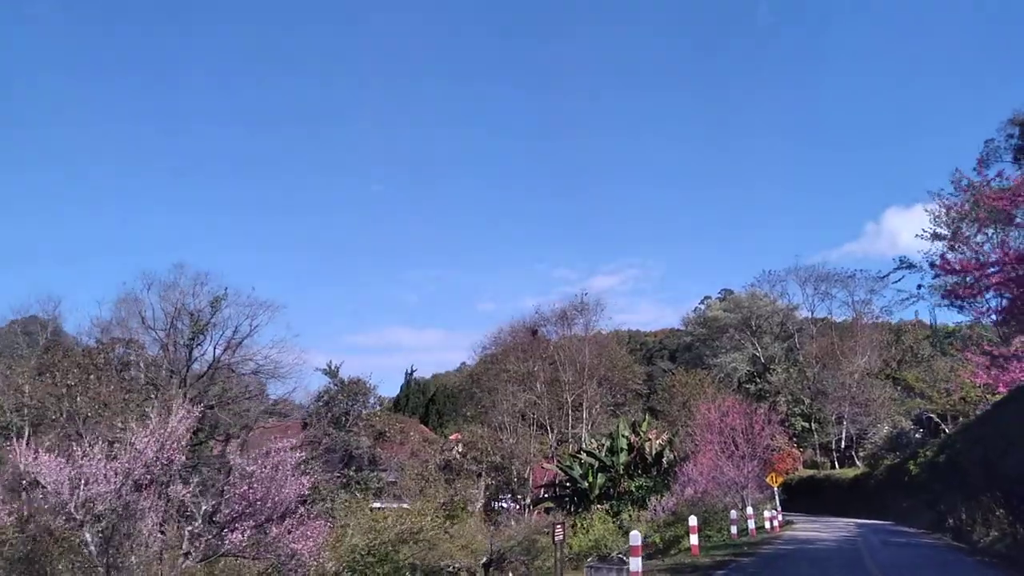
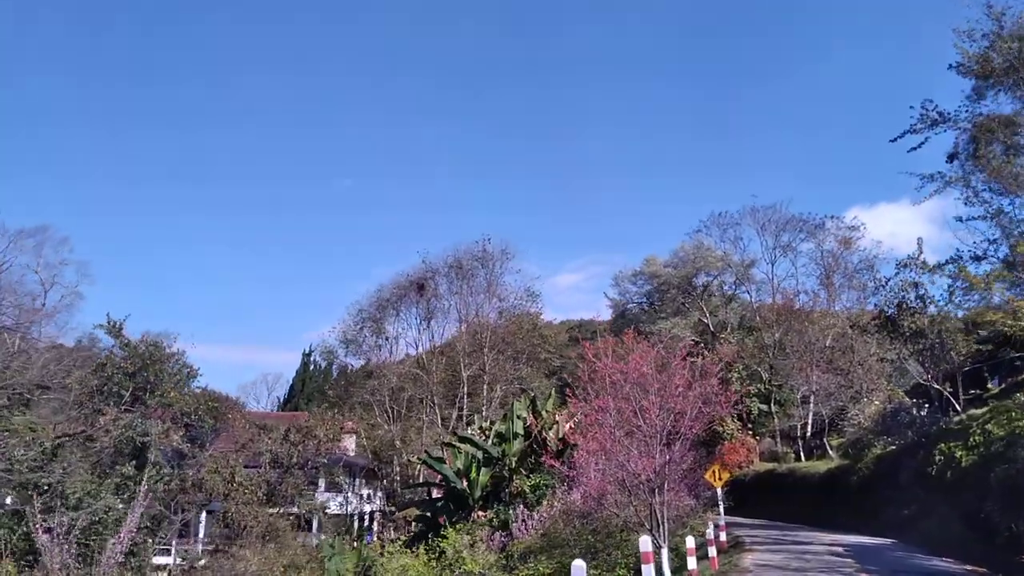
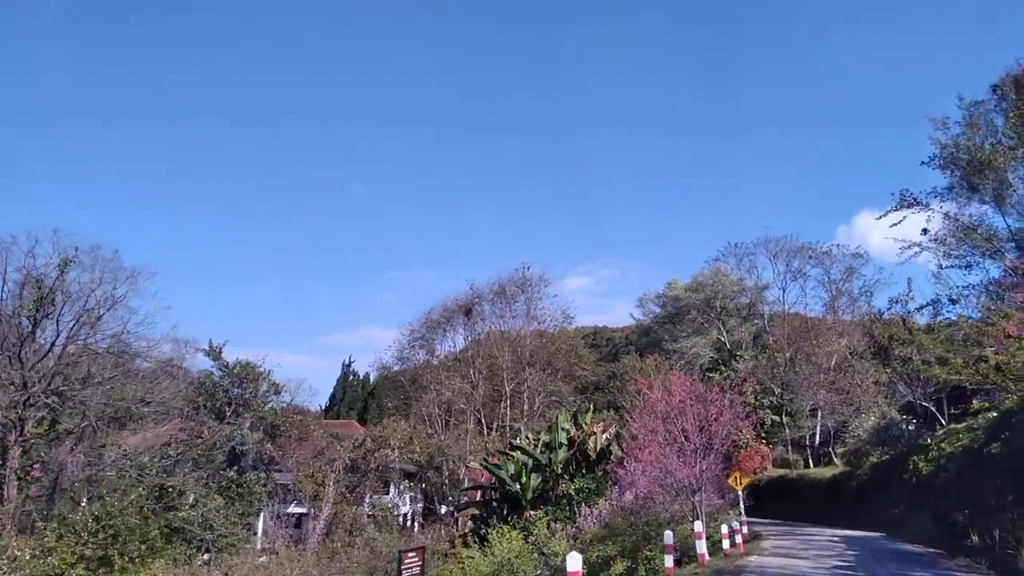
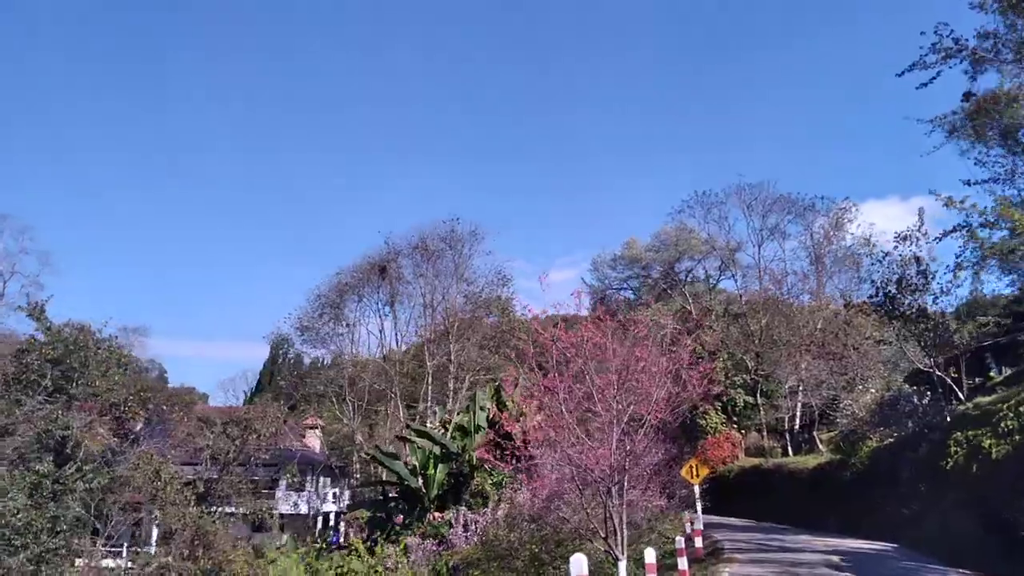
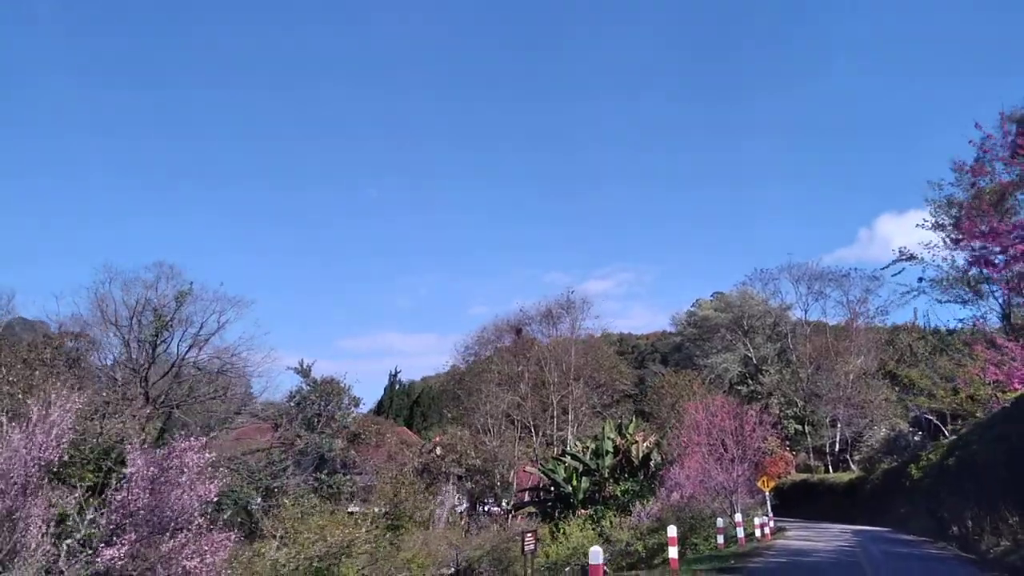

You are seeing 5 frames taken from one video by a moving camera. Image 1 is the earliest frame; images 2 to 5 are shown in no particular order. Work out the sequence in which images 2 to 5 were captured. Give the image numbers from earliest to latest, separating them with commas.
5, 3, 2, 4
